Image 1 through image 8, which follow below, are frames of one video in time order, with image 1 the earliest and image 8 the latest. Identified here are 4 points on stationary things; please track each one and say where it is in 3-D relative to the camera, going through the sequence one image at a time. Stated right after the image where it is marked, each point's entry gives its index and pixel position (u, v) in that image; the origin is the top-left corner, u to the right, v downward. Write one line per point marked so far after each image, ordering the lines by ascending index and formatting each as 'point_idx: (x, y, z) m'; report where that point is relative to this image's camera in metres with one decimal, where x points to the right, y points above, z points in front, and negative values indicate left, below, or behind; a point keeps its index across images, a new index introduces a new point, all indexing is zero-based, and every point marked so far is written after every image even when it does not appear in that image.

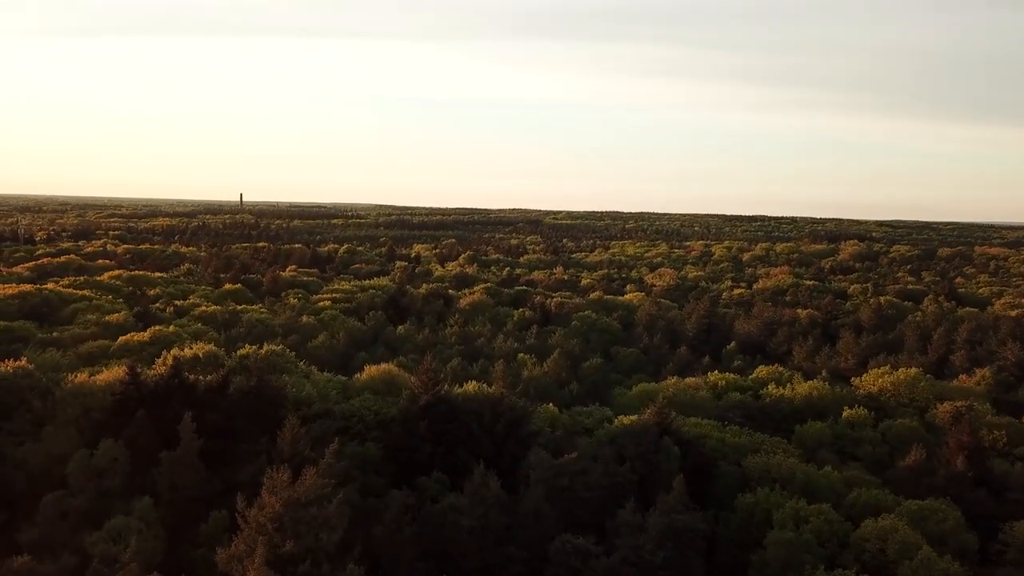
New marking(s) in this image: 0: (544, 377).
0: (+0.6, -1.7, +18.9) m
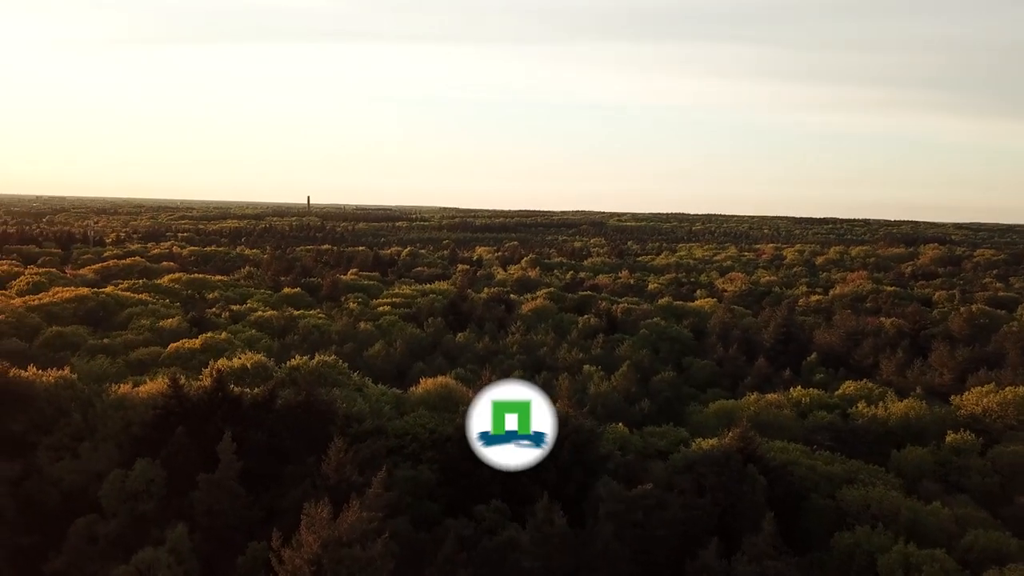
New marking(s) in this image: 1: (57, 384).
0: (+1.8, -1.9, +17.5) m
1: (-7.8, -1.7, +17.0) m
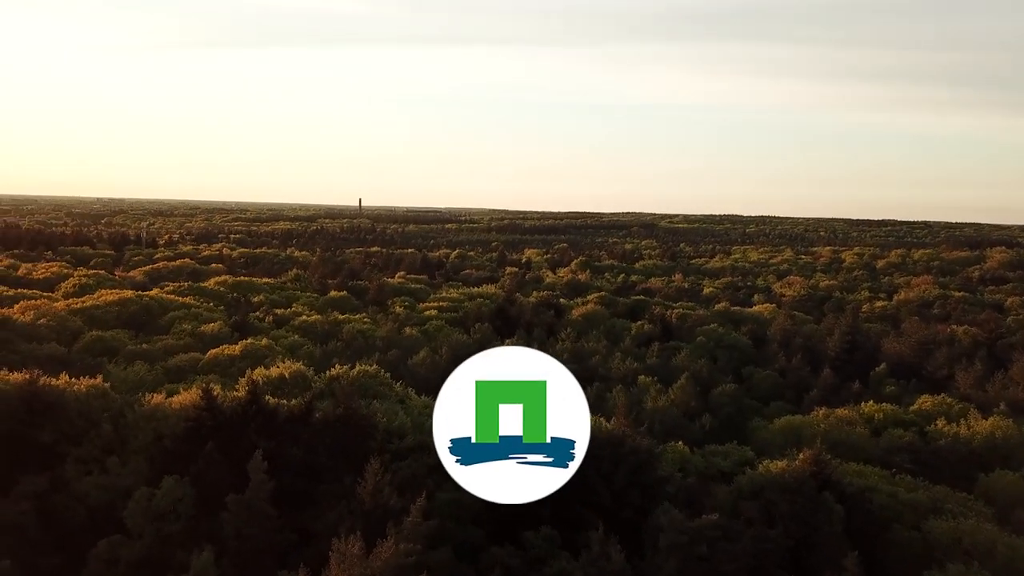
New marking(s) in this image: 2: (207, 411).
0: (+2.6, -2.0, +16.4) m
1: (-7.0, -1.7, +16.3) m
2: (-4.4, -1.8, +14.3) m
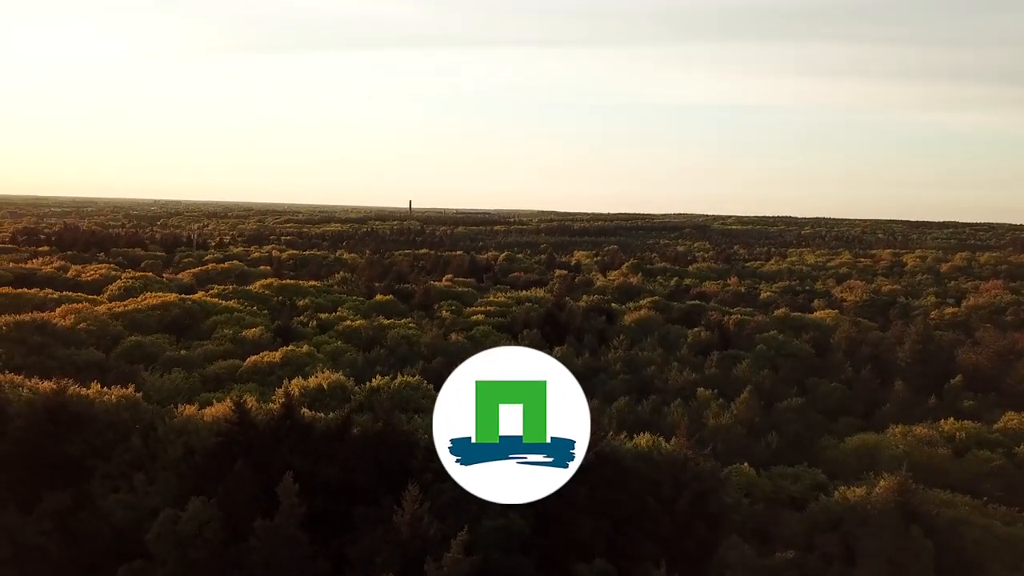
0: (+3.4, -2.1, +15.2) m
1: (-6.2, -1.8, +15.6) m
2: (-3.7, -1.9, +13.4) m
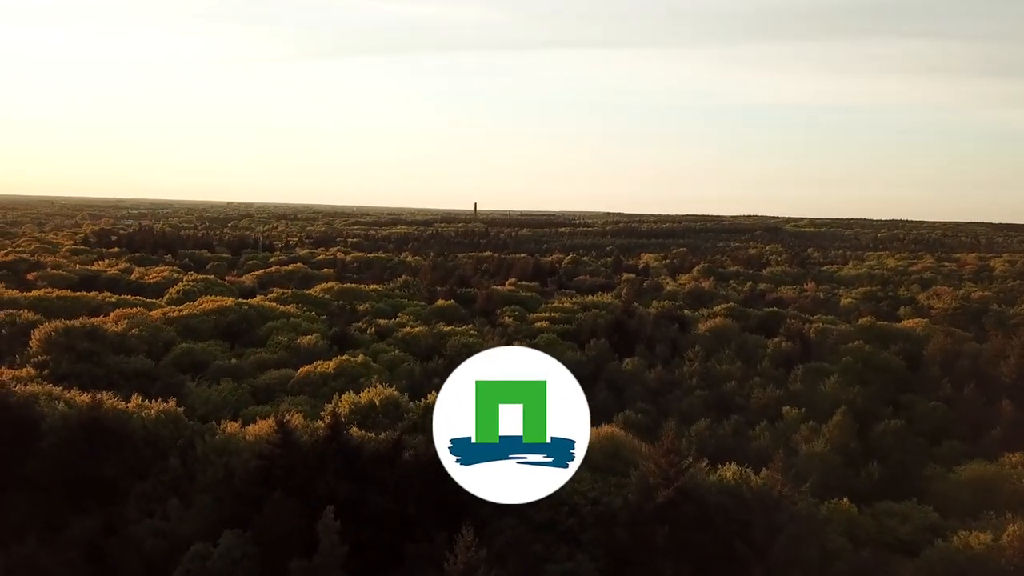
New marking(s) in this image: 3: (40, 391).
0: (+4.3, -2.3, +13.5) m
1: (-5.2, -1.9, +14.6) m
2: (-2.8, -2.0, +12.2) m
3: (-7.4, -1.6, +15.4) m
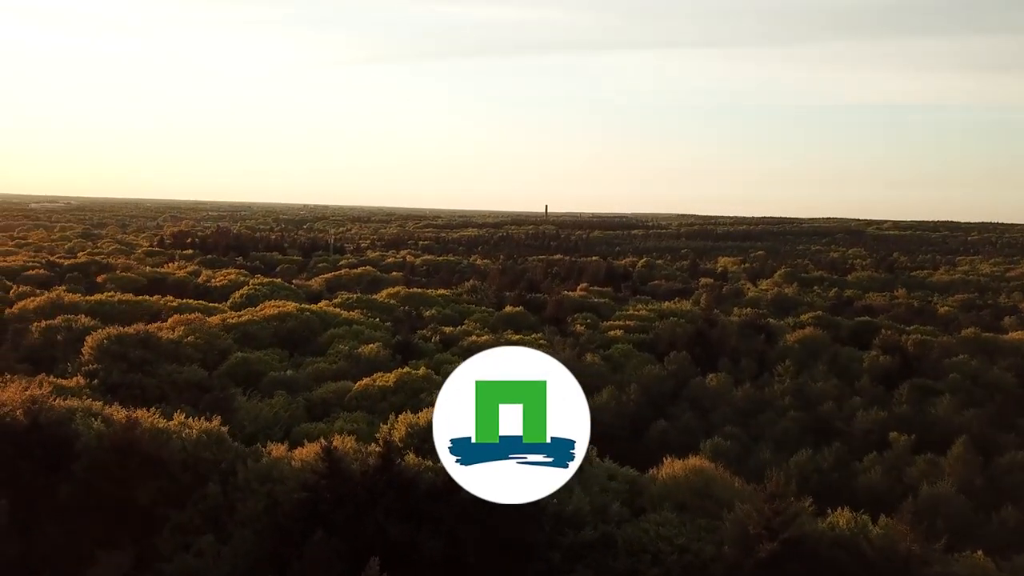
0: (+5.2, -2.4, +11.7) m
1: (-4.2, -2.1, +13.4) m
2: (-2.0, -2.1, +10.9) m
3: (-6.3, -1.7, +14.3) m
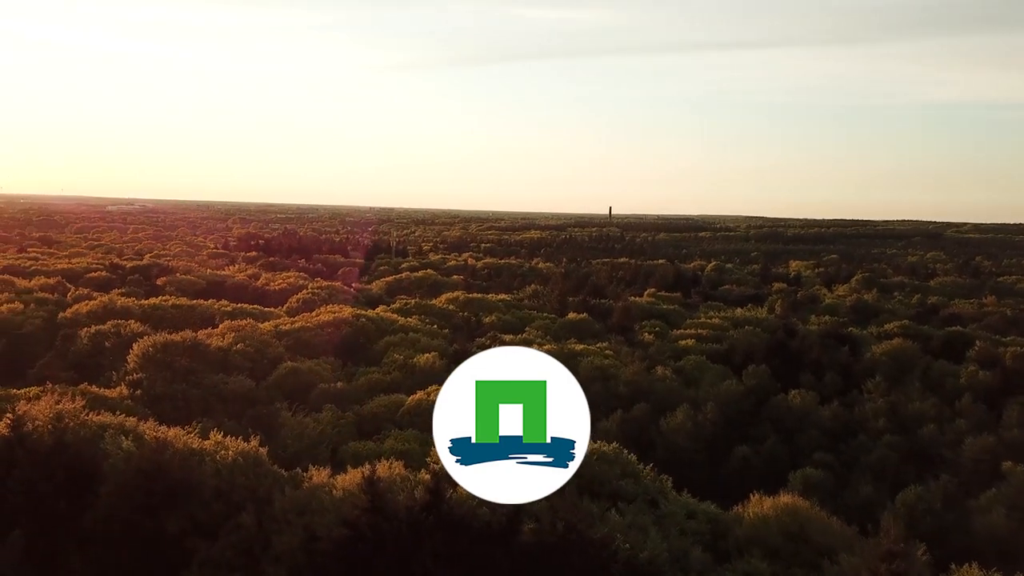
0: (+5.9, -2.6, +10.0) m
1: (-3.4, -2.2, +12.3) m
2: (-1.4, -2.2, +9.7) m
3: (-5.4, -1.8, +13.3) m
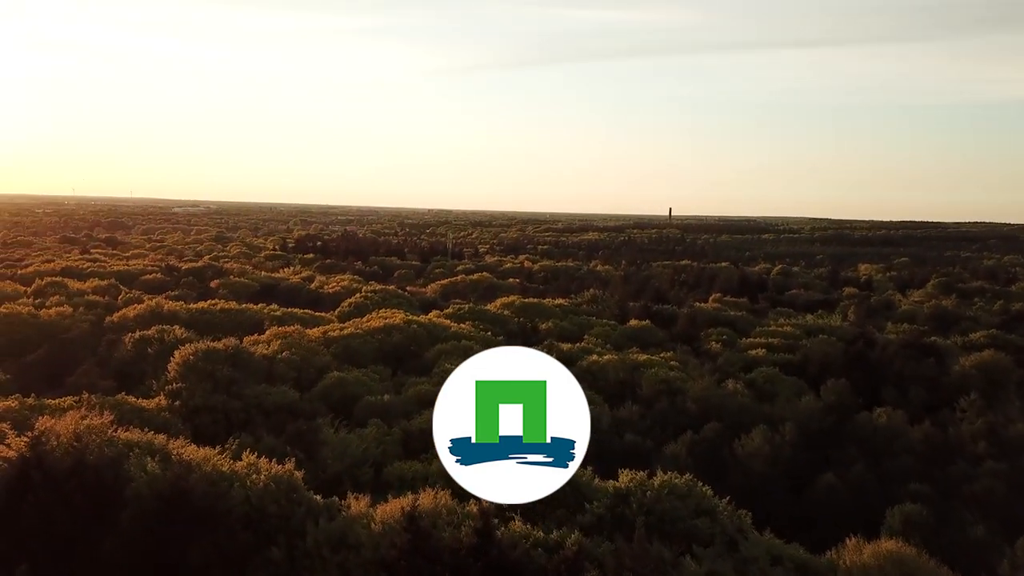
0: (+6.4, -2.7, +8.4) m
1: (-2.8, -2.3, +11.3) m
2: (-0.9, -2.3, +8.5) m
3: (-4.7, -1.9, +12.4) m
